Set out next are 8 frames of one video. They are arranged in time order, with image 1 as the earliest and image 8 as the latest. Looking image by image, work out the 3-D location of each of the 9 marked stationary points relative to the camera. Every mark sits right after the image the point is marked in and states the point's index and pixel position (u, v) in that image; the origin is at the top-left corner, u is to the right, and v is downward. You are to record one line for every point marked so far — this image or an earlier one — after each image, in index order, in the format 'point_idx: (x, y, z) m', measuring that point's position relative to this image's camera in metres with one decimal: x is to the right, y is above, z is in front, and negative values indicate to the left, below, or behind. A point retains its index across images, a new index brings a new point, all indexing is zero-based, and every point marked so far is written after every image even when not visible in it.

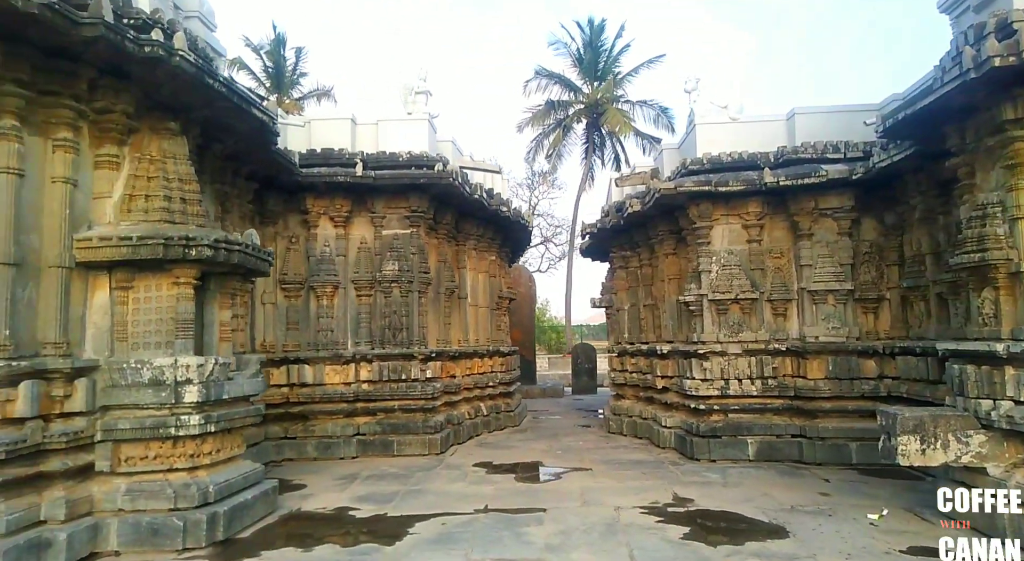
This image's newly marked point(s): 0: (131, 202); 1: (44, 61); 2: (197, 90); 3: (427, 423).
0: (-3.9, +0.8, +6.6) m
1: (-4.2, +2.0, +5.8) m
2: (-3.3, +2.0, +6.8) m
3: (-1.6, -2.8, +12.3) m
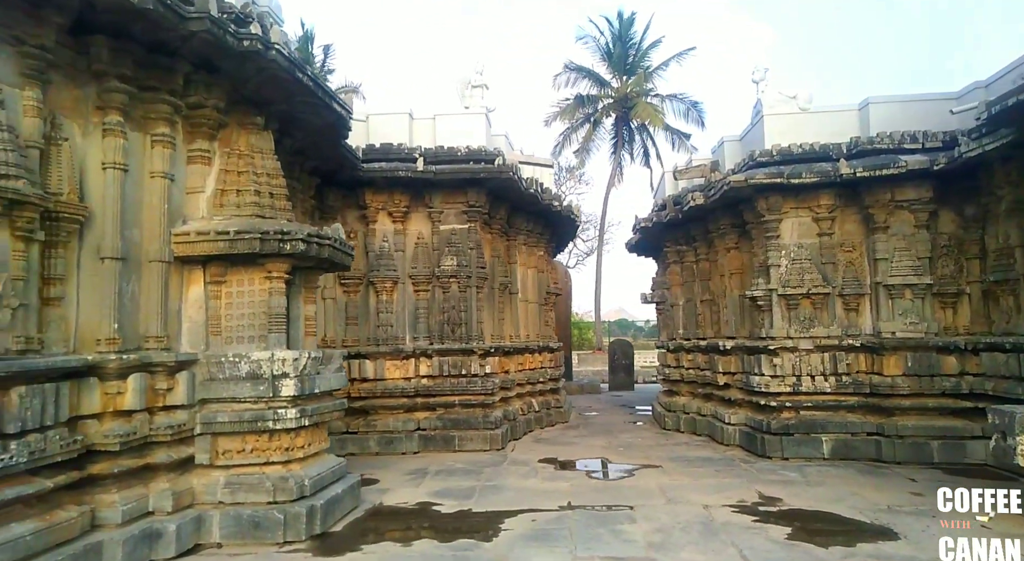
0: (-3.0, +0.9, +6.6) m
1: (-3.3, +2.0, +5.8) m
2: (-2.3, +2.1, +6.8) m
3: (-0.5, -2.7, +12.3) m
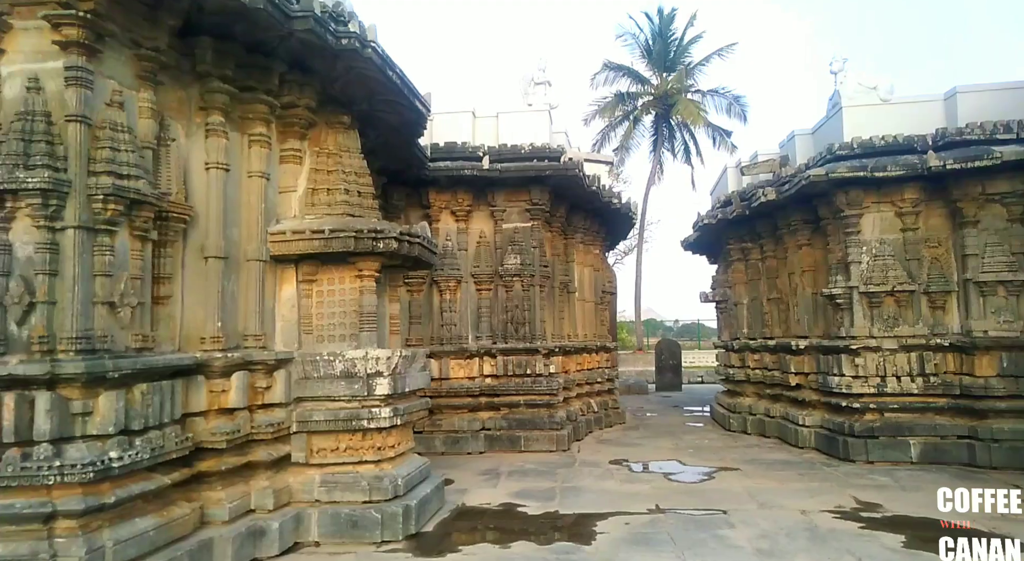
0: (-2.0, +0.9, +6.6) m
1: (-2.4, +2.0, +5.9) m
2: (-1.4, +2.1, +6.8) m
3: (+0.8, -2.6, +12.2) m
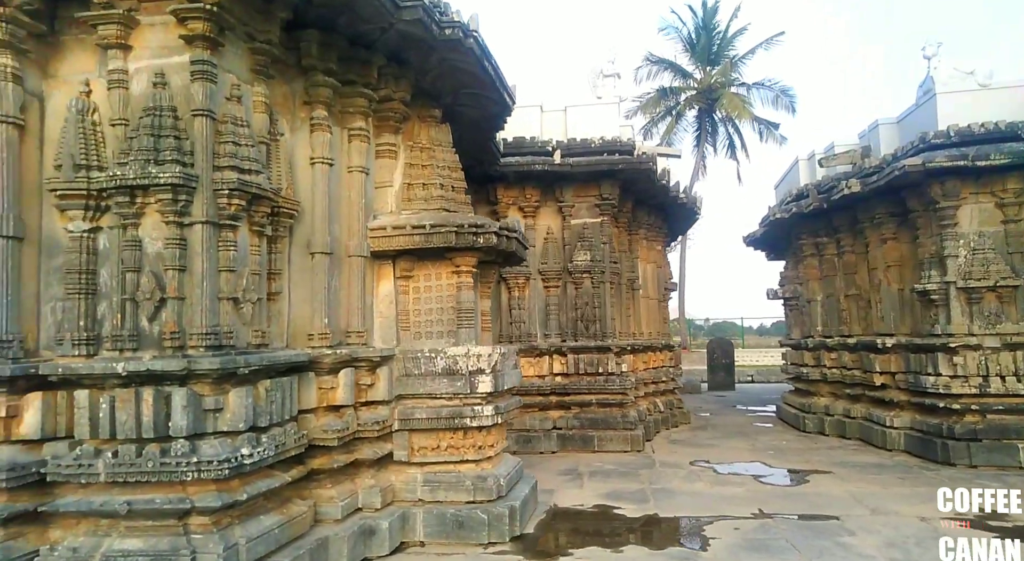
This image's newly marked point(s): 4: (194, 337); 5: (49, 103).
0: (-1.0, +0.9, +6.6) m
1: (-1.5, +2.1, +5.8) m
2: (-0.4, +2.2, +6.6) m
3: (+2.1, -2.6, +11.9) m
4: (-2.1, -0.4, +4.2) m
5: (-3.4, +1.3, +4.6) m
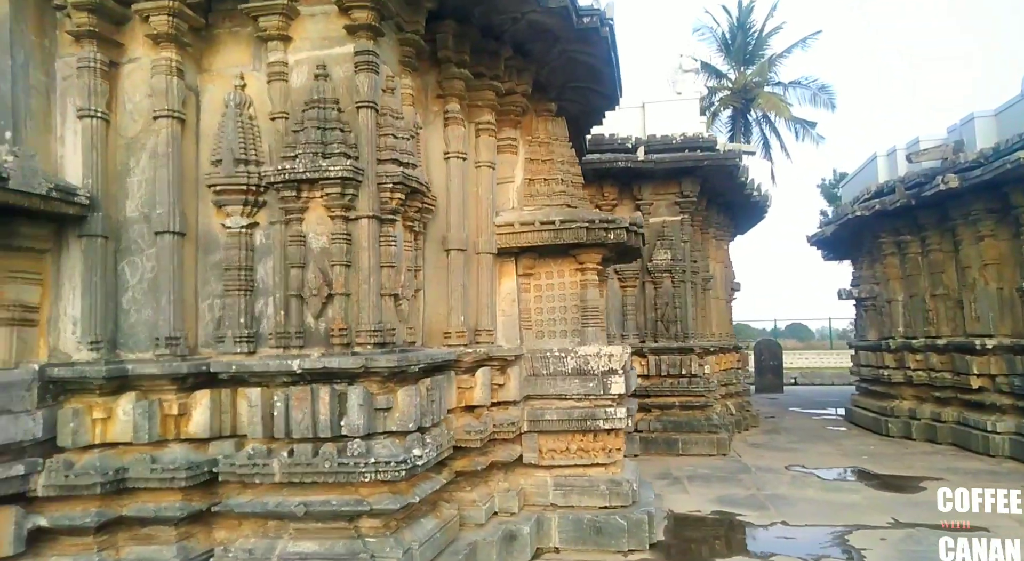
0: (+0.2, +0.9, +6.4) m
1: (-0.3, +2.1, +5.7) m
2: (+0.8, +2.2, +6.5) m
3: (+3.6, -2.6, +11.6) m
4: (-1.0, -0.3, +4.1) m
5: (-2.2, +1.3, +4.6) m
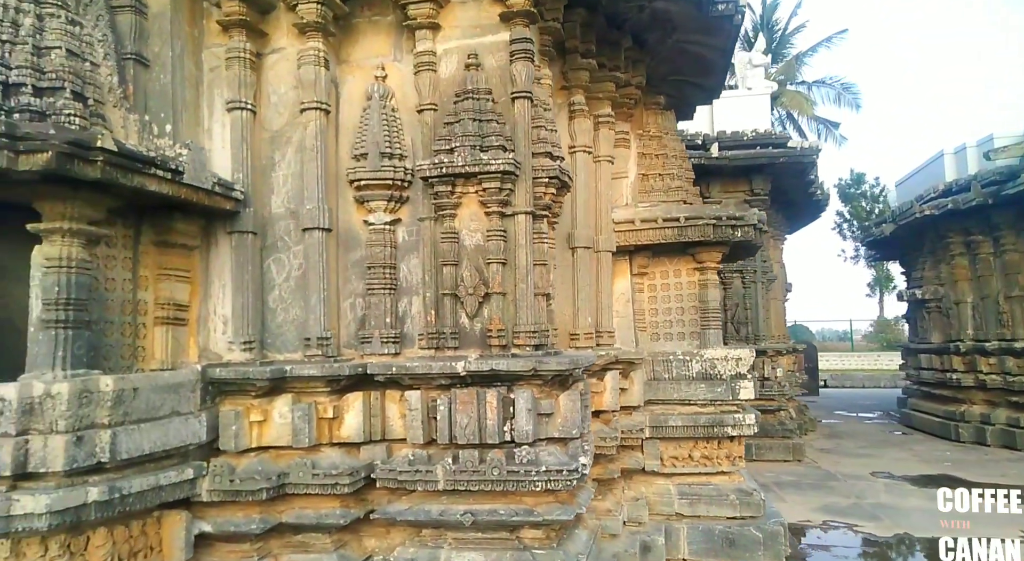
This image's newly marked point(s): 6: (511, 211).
0: (+1.3, +0.9, +6.2) m
1: (+0.8, +2.1, +5.5) m
2: (+1.9, +2.2, +6.2) m
3: (+4.8, -2.6, +11.3) m
4: (+0.1, -0.3, +3.9) m
5: (-1.2, +1.3, +4.4) m
6: (0.0, +0.4, +4.0) m
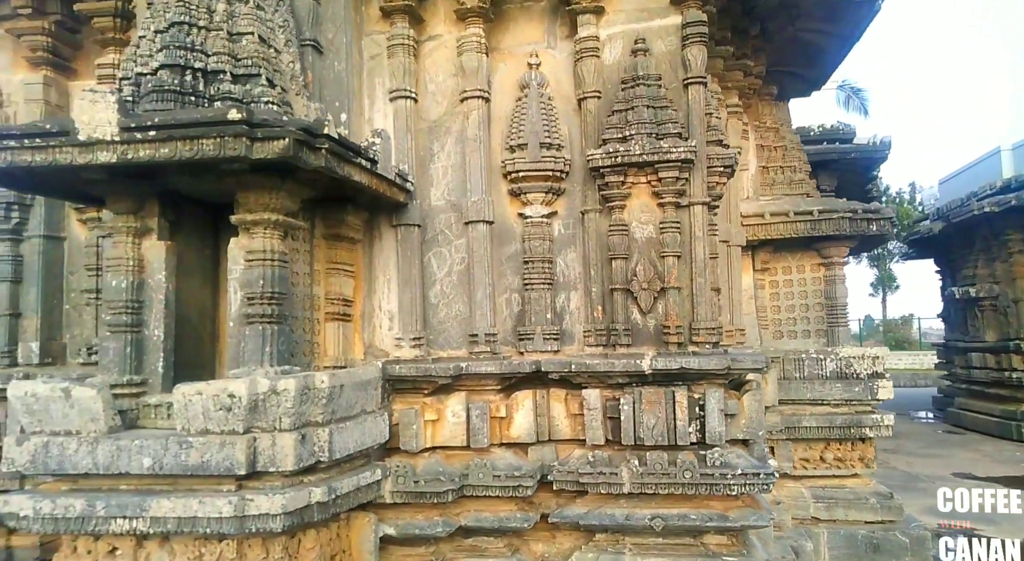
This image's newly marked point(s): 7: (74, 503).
0: (+2.4, +1.0, +6.0) m
1: (+1.8, +2.2, +5.3) m
2: (+3.0, +2.2, +6.0) m
3: (+6.0, -2.5, +11.1) m
4: (+1.1, -0.3, +3.7) m
5: (-0.1, +1.4, +4.3) m
6: (+1.0, +0.5, +3.8) m
7: (-1.8, -0.9, +2.6) m
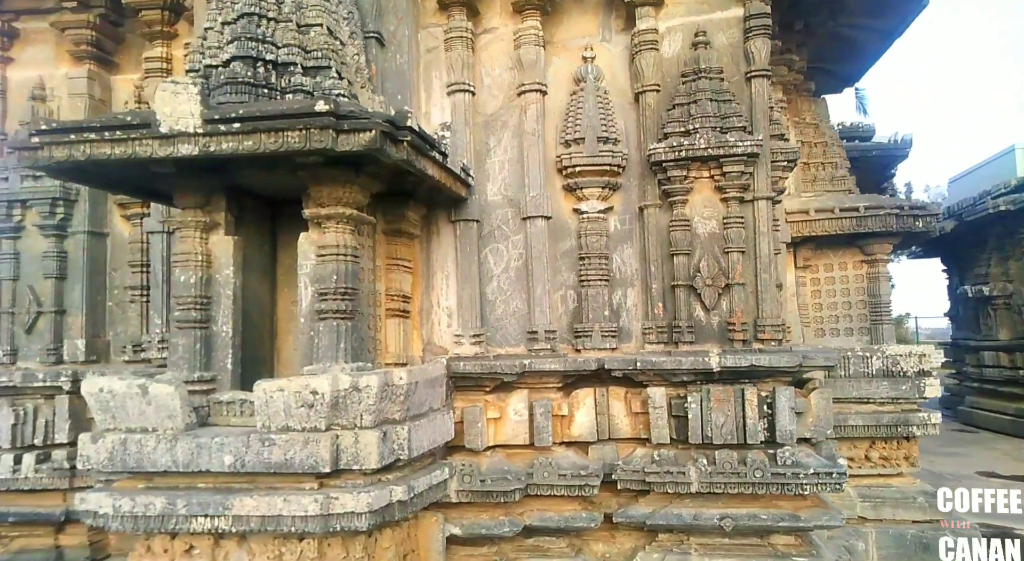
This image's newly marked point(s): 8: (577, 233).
0: (+2.7, +1.0, +5.9) m
1: (+2.2, +2.2, +5.2) m
2: (+3.4, +2.2, +6.0) m
3: (+6.3, -2.5, +11.0) m
4: (+1.5, -0.3, +3.7) m
5: (+0.2, +1.4, +4.2) m
6: (+1.4, +0.5, +3.8) m
7: (-1.4, -0.9, +2.6) m
8: (+0.4, +0.3, +4.1) m
